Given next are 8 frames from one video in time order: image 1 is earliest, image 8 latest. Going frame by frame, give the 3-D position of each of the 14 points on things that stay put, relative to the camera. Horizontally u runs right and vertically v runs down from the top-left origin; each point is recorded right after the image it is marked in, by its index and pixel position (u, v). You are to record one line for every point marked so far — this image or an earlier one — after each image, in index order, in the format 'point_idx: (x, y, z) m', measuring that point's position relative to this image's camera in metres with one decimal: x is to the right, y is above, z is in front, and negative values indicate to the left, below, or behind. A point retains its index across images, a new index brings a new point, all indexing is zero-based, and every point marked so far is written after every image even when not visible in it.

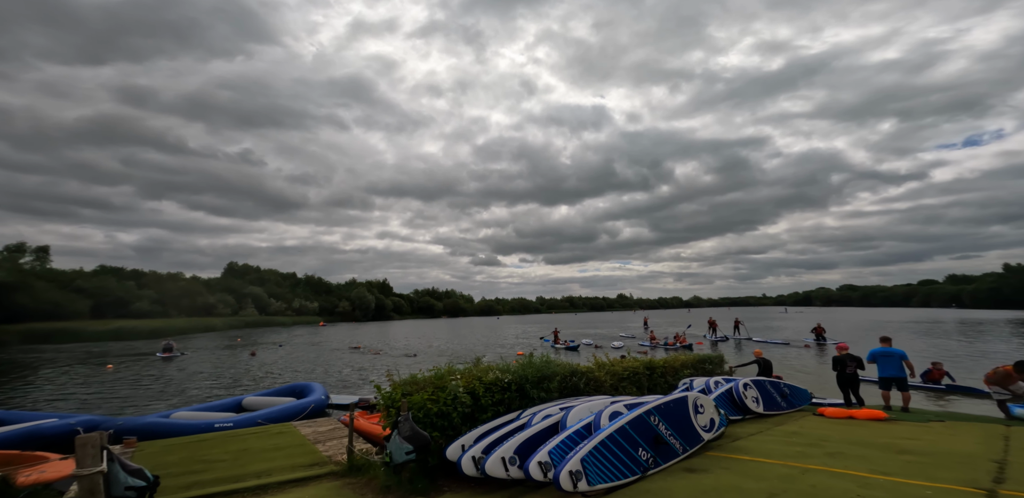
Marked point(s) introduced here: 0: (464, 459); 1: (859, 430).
0: (-0.5, -2.8, +6.0) m
1: (+8.1, -4.2, +10.3) m
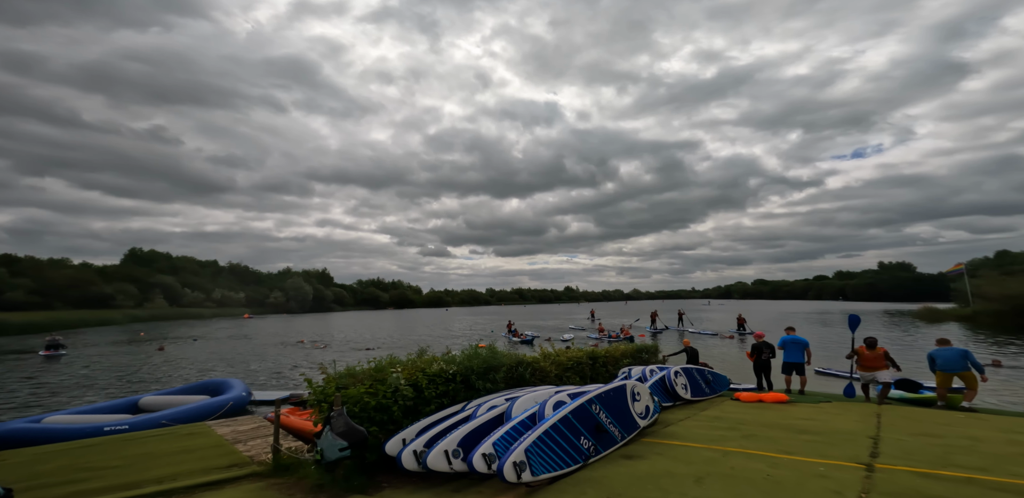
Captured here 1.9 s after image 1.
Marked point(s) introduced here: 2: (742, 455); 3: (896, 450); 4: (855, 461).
0: (-1.4, -2.7, +5.9) m
1: (+6.6, -4.2, +11.3) m
2: (+3.6, -3.3, +7.0) m
3: (+5.7, -3.0, +6.7) m
4: (+4.8, -3.0, +6.2) m
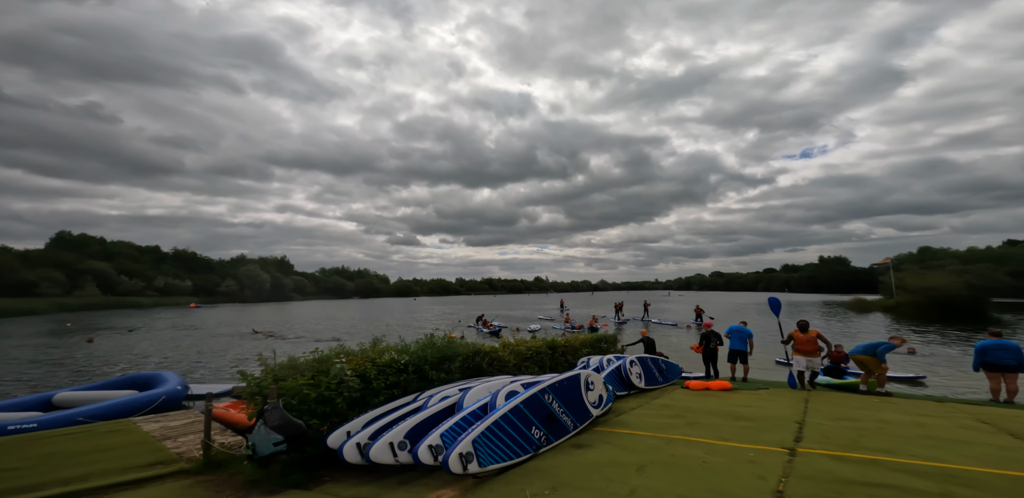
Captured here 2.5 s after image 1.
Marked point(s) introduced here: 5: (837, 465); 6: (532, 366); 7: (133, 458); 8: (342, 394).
0: (-2.2, -2.5, +5.8) m
1: (+5.3, -4.0, +11.9) m
2: (+2.8, -3.2, +7.3) m
3: (+4.8, -2.9, +7.2) m
4: (+4.0, -2.9, +6.7) m
5: (+3.9, -2.7, +5.6) m
6: (+0.6, -2.9, +11.3) m
7: (-5.0, -2.8, +5.9) m
8: (-2.4, -2.0, +6.3) m
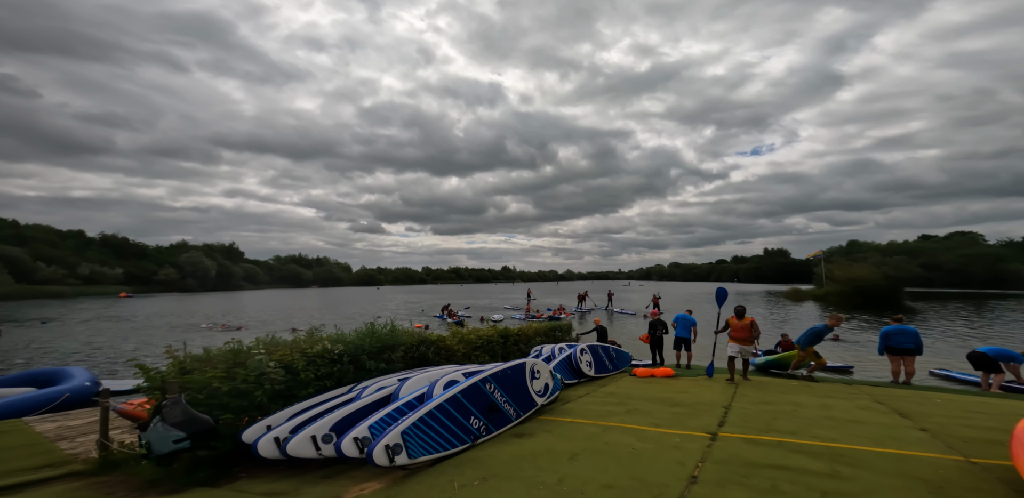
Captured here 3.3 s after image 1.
0: (-3.1, -2.4, +5.5) m
1: (+3.9, -3.8, +12.2) m
2: (+1.7, -3.0, +7.5) m
3: (+3.8, -2.8, +7.5) m
4: (+3.0, -2.8, +6.9) m
5: (+3.0, -2.6, +5.9) m
6: (-0.7, -2.6, +11.2) m
7: (-5.9, -2.6, +5.4) m
8: (-3.4, -1.9, +5.9) m
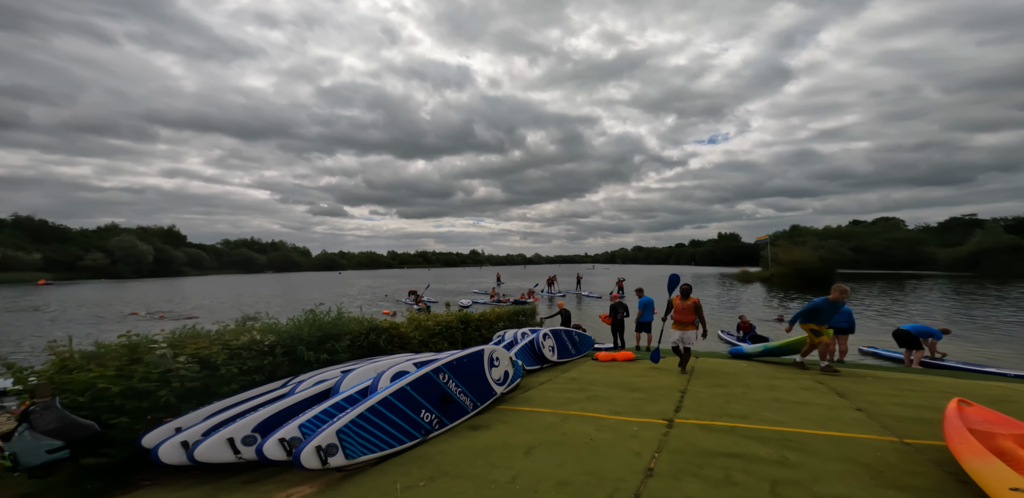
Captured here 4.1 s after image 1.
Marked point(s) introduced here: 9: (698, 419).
0: (-3.7, -2.2, +4.8) m
1: (+2.7, -3.3, +12.0) m
2: (+0.9, -2.7, +7.1) m
3: (+3.0, -2.5, +7.2) m
4: (+2.2, -2.5, +6.6) m
5: (+2.4, -2.3, +5.6) m
6: (-1.8, -2.2, +10.6) m
7: (-6.5, -2.4, +4.5) m
8: (-4.0, -1.6, +5.2) m
9: (+2.7, -2.4, +6.3) m
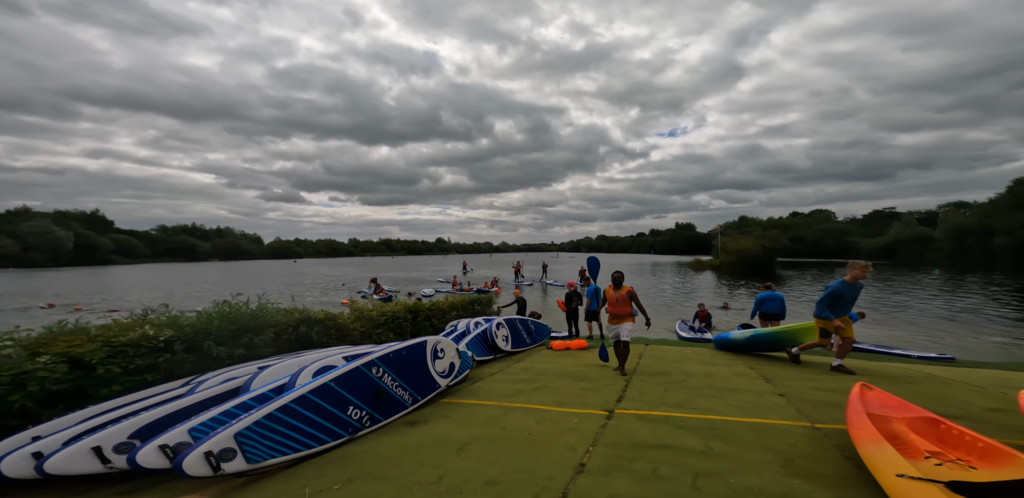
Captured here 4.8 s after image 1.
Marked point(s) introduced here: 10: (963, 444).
0: (-4.4, -2.1, +4.4) m
1: (+1.4, -3.1, +12.2) m
2: (0.0, -2.6, +7.2) m
3: (+2.1, -2.4, +7.4) m
4: (+1.4, -2.4, +6.8) m
5: (+1.6, -2.3, +5.7) m
6: (-2.9, -2.0, +10.4) m
7: (-7.2, -2.3, +3.9) m
8: (-4.7, -1.5, +4.8) m
9: (+1.8, -2.3, +6.5) m
10: (+4.2, -1.8, +4.1) m
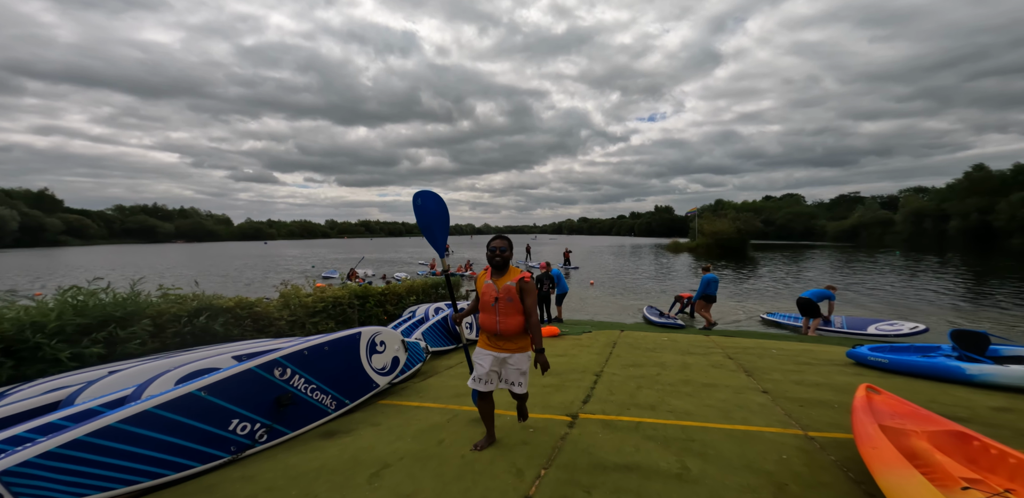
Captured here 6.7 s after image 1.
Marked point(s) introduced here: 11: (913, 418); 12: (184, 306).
0: (-5.0, -1.9, +3.2) m
1: (+0.5, -2.5, +11.2) m
2: (-0.7, -2.3, +6.1) m
3: (+1.4, -2.1, +6.5) m
4: (+0.7, -2.1, +5.8) m
5: (+0.9, -2.0, +4.8) m
6: (-3.8, -1.6, +9.2) m
7: (-7.8, -2.1, +2.6) m
8: (-5.4, -1.3, +3.5) m
9: (+1.1, -2.0, +5.5) m
10: (+3.6, -1.6, +3.3) m
11: (+3.5, -1.5, +3.9) m
12: (-4.7, -0.9, +6.8) m
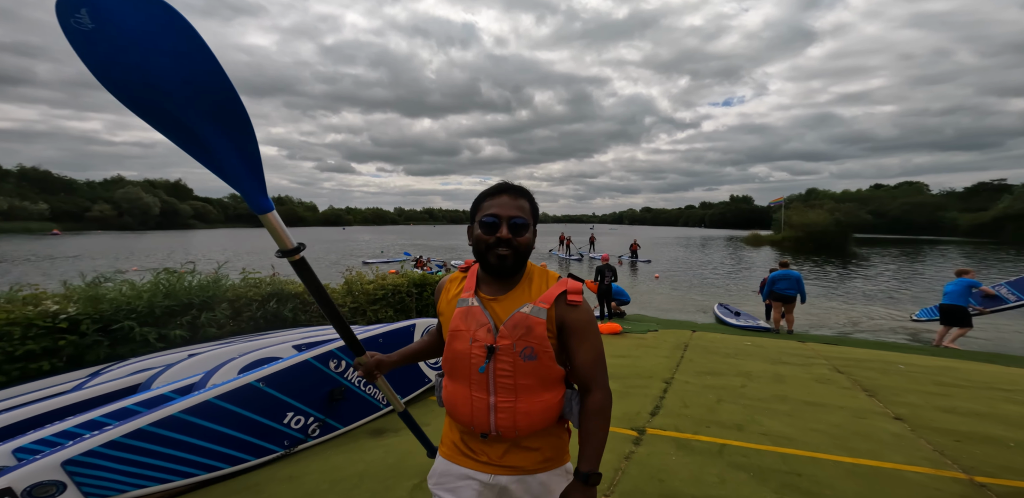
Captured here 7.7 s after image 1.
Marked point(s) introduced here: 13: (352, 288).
0: (-4.6, -1.8, +3.4) m
1: (+1.9, -2.3, +10.7) m
2: (+0.1, -2.2, +5.8) m
3: (+2.1, -2.0, +5.8) m
4: (+1.4, -2.0, +5.2) m
5: (+1.5, -2.0, +4.2) m
6: (-2.6, -1.3, +9.2) m
7: (-7.4, -1.9, +3.2) m
8: (-4.9, -1.2, +3.8) m
9: (+1.8, -2.0, +4.9) m
10: (+3.9, -1.7, +2.3) m
11: (+3.9, -1.5, +2.9) m
12: (-3.8, -0.7, +6.9) m
13: (-3.1, -0.8, +8.7) m
